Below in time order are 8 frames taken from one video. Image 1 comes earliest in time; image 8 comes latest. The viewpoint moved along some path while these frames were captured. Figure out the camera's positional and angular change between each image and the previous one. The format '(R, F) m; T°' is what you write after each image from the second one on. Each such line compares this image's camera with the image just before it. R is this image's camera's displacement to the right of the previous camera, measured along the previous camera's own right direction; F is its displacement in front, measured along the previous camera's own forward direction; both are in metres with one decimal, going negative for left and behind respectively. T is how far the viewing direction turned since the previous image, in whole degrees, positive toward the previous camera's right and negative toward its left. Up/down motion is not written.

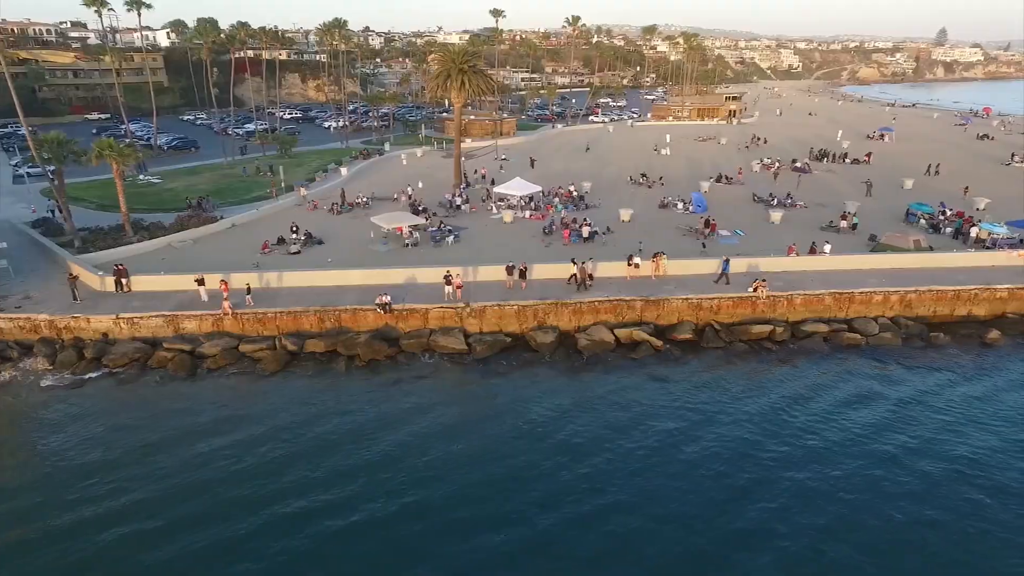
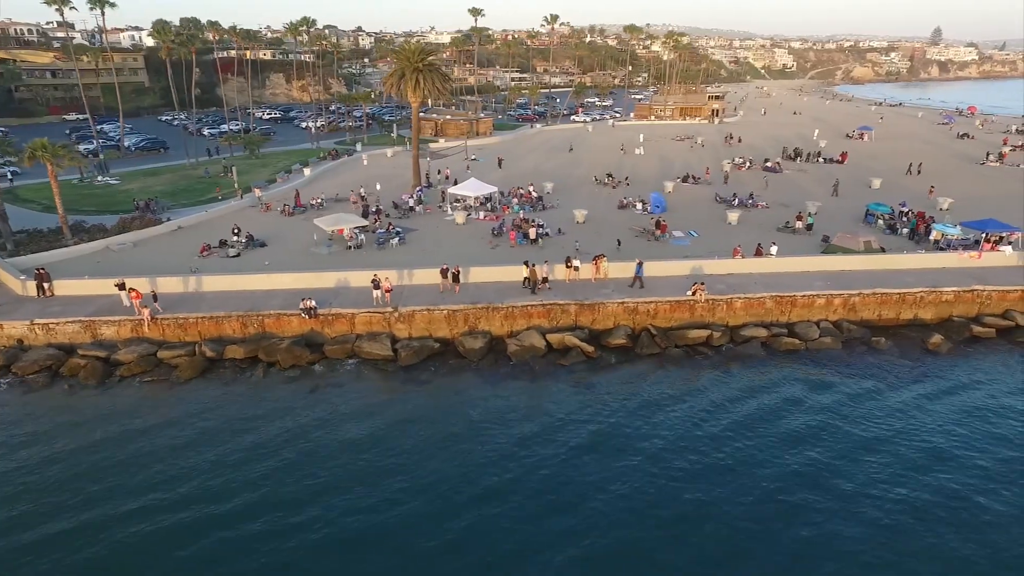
(+2.6, +0.7) m; 0°
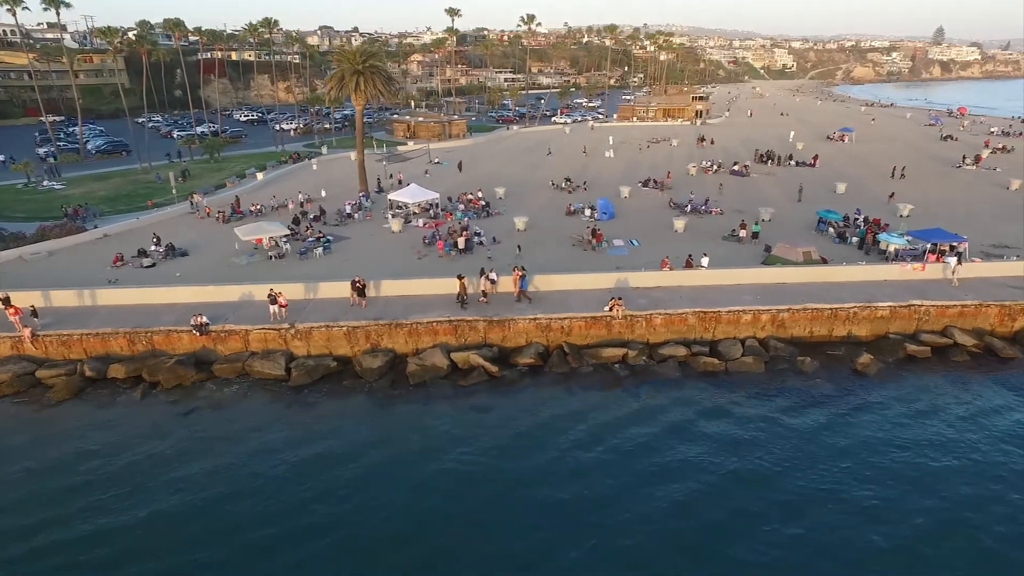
(+3.6, +1.3) m; 0°
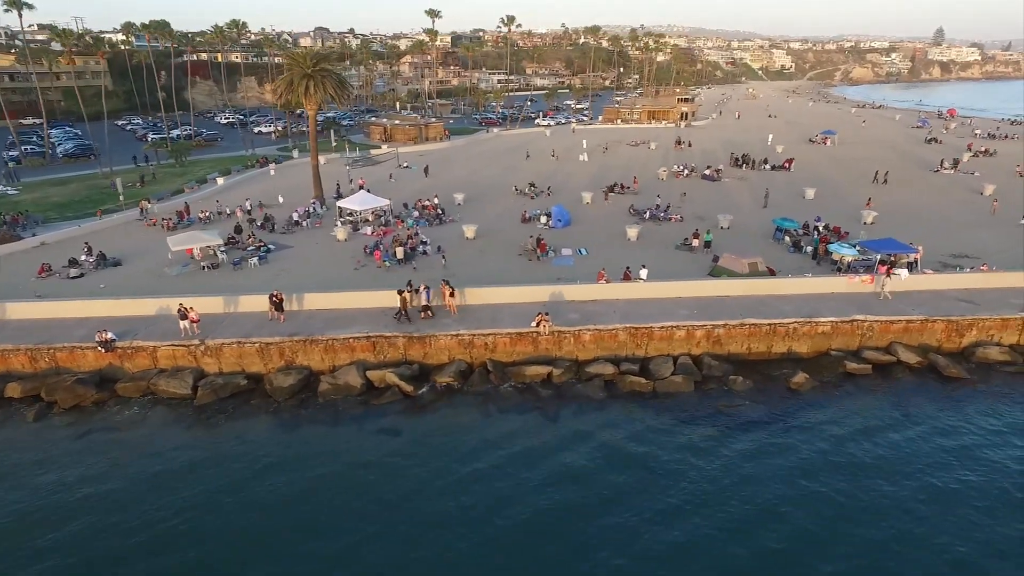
(+2.8, +1.0) m; 0°
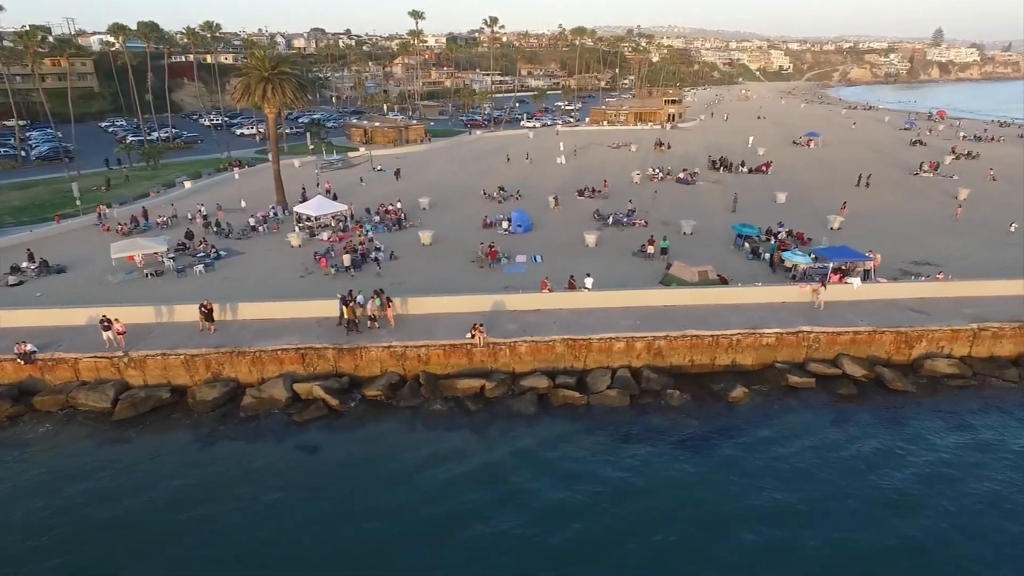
(+2.3, +0.6) m; 0°
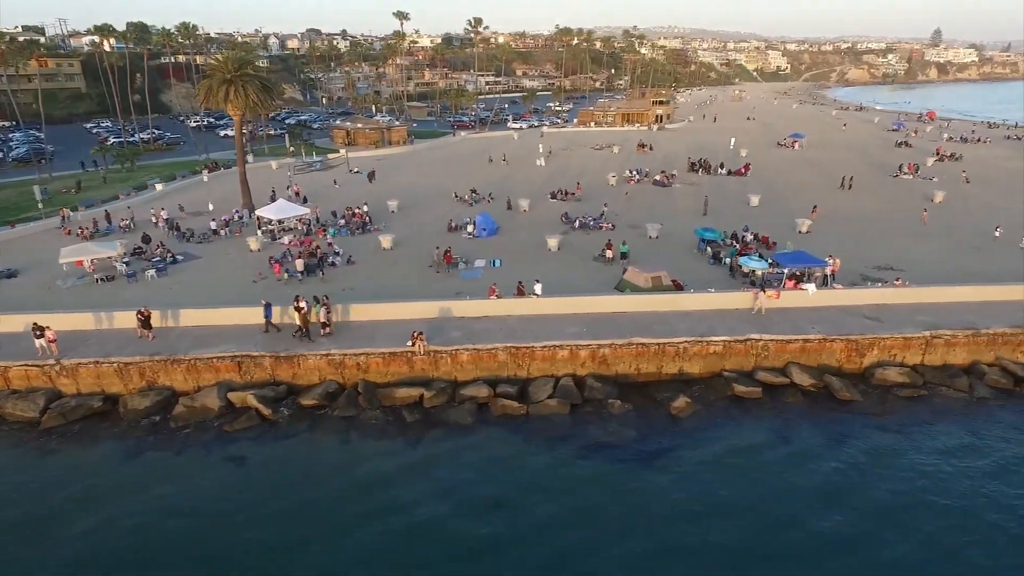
(+2.0, +0.4) m; 0°
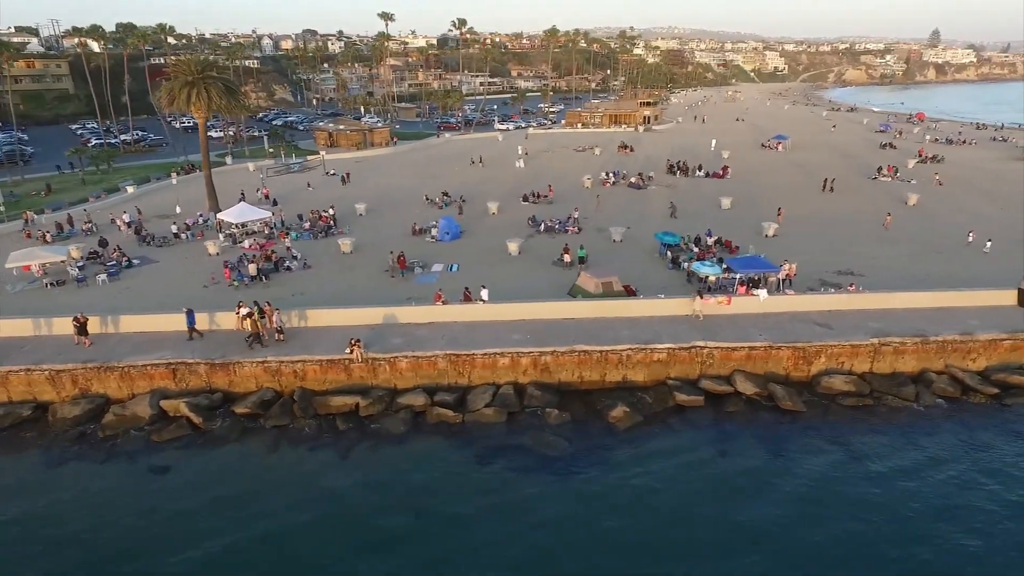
(+2.0, +0.3) m; 0°
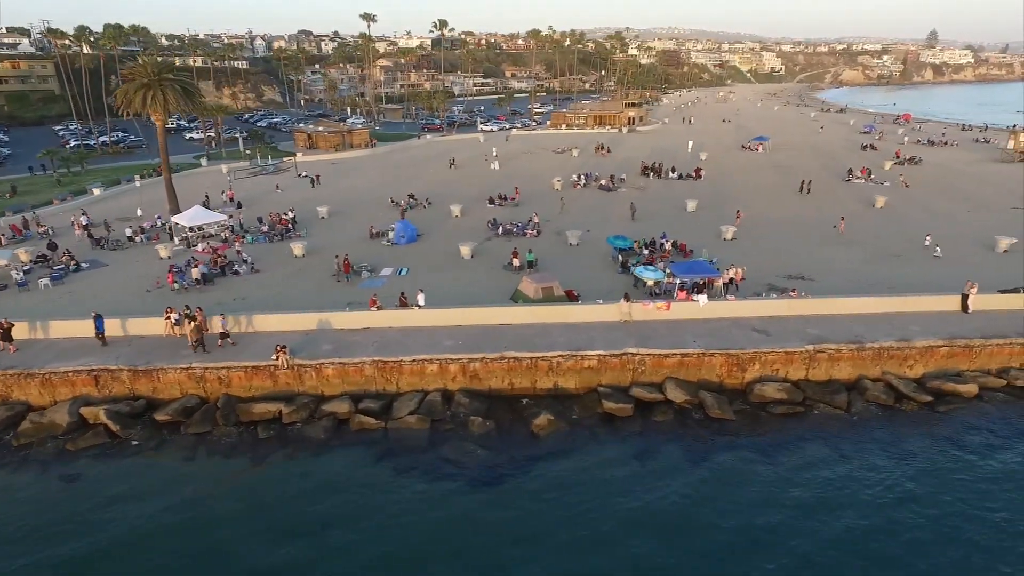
(+2.4, +0.3) m; 0°
